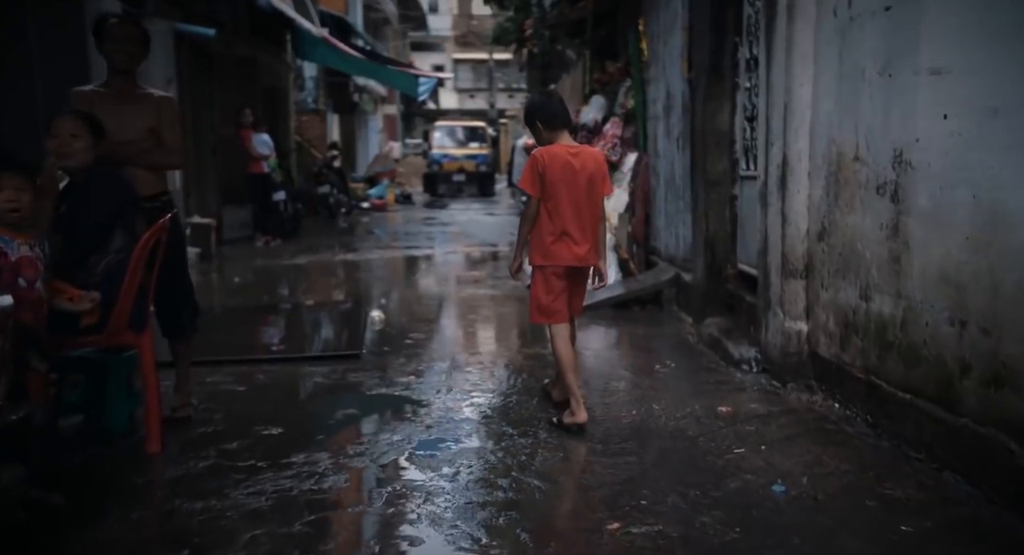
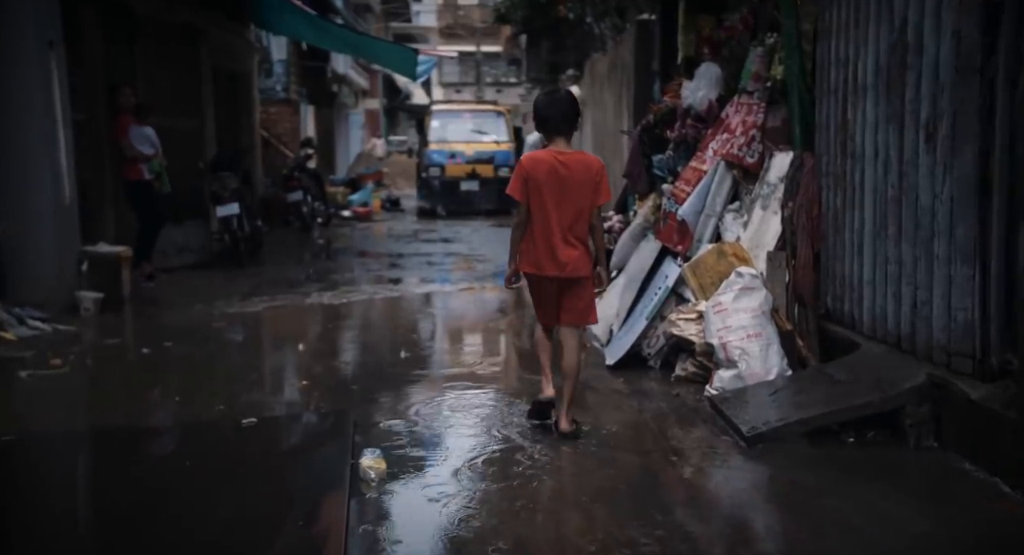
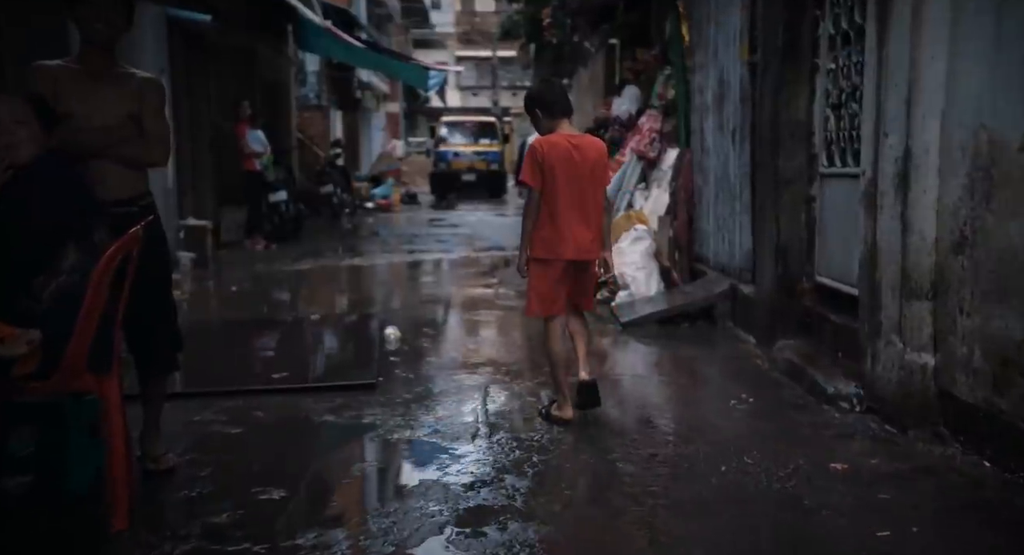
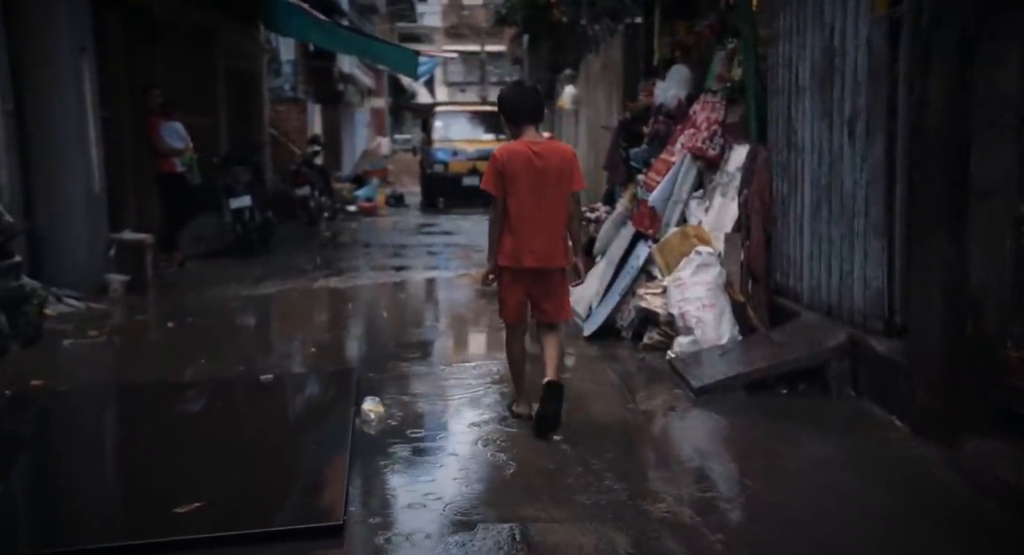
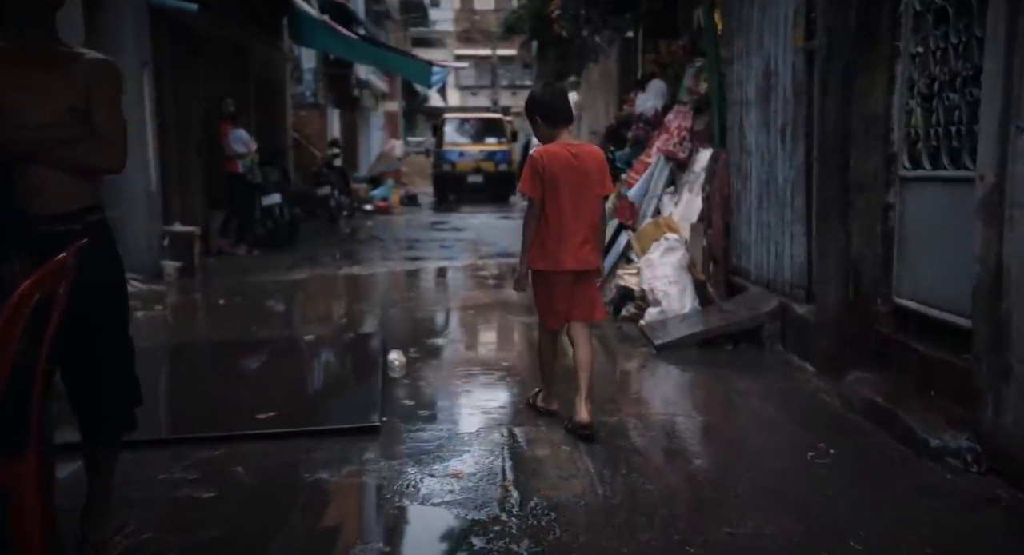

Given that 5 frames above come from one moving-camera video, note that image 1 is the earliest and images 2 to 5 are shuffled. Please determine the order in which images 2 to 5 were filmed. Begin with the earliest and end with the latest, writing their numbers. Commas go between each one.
3, 5, 4, 2
